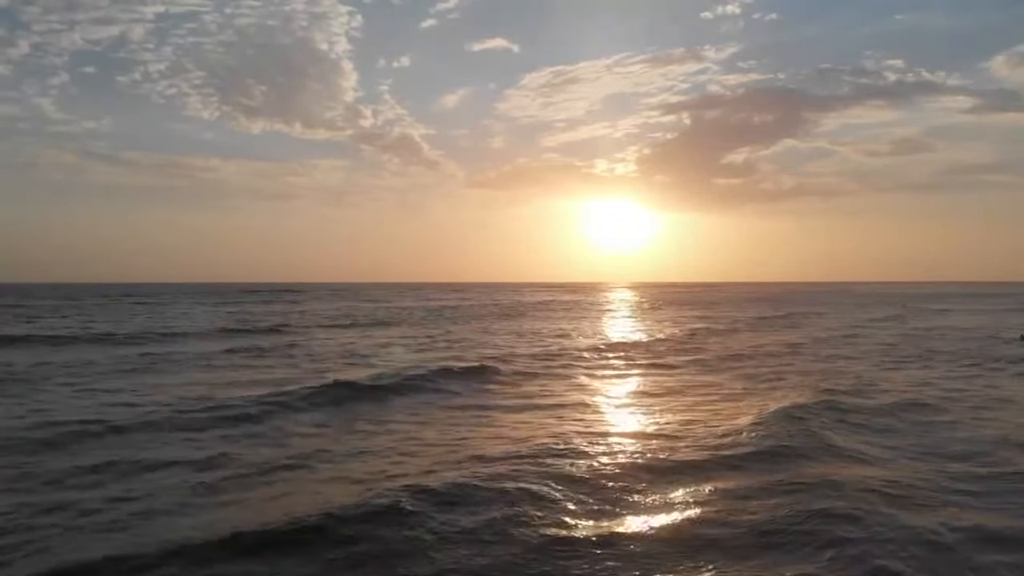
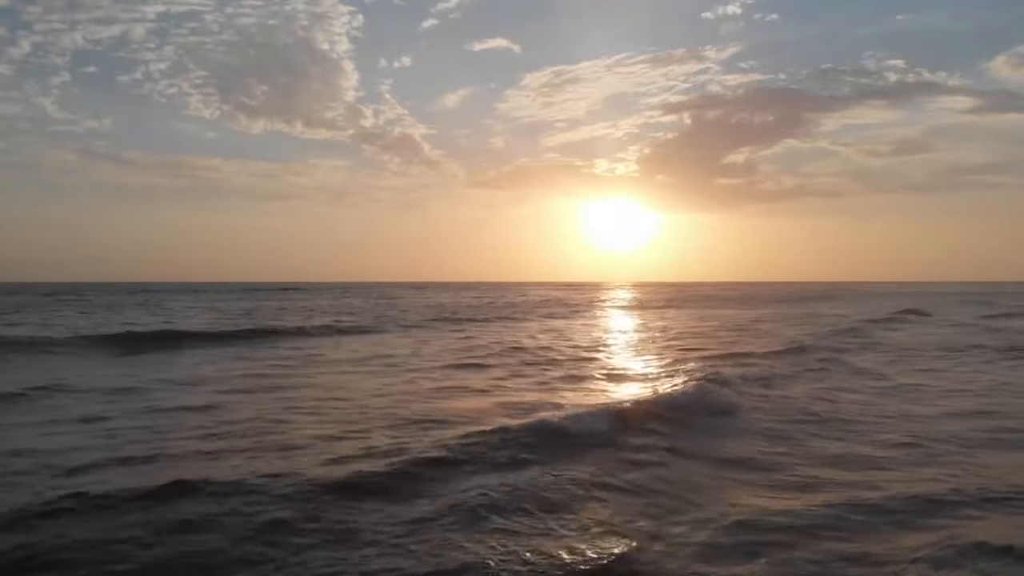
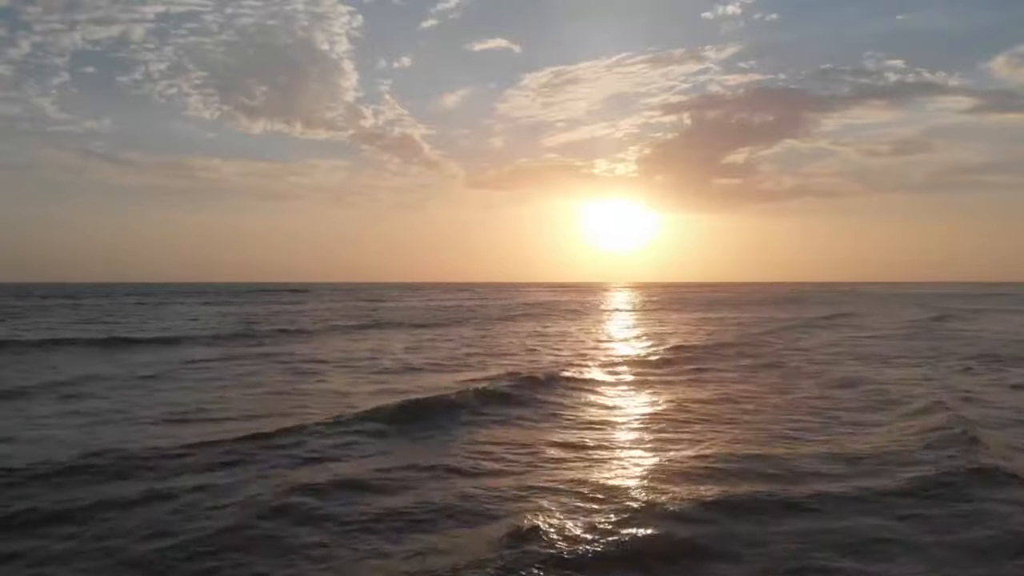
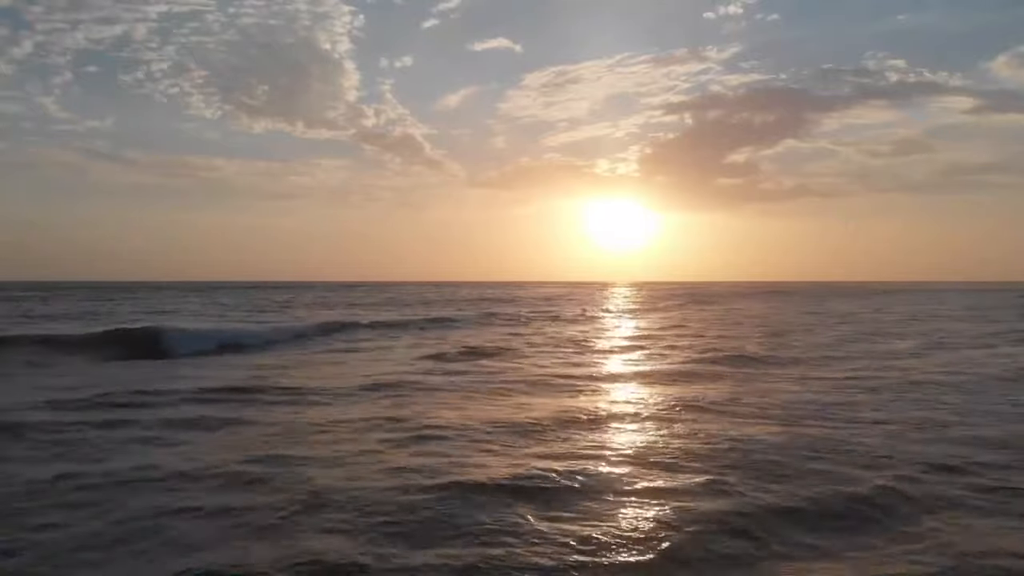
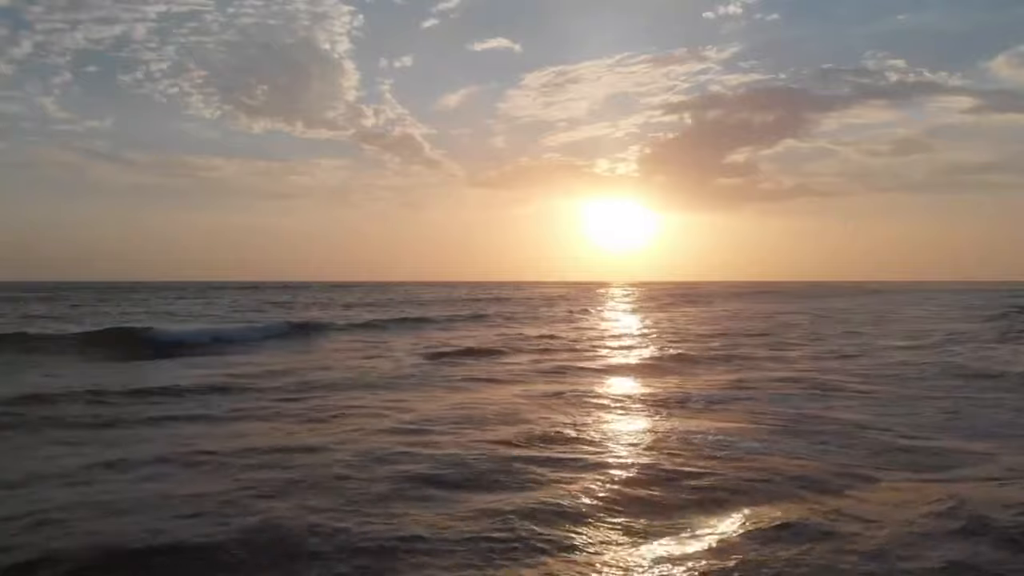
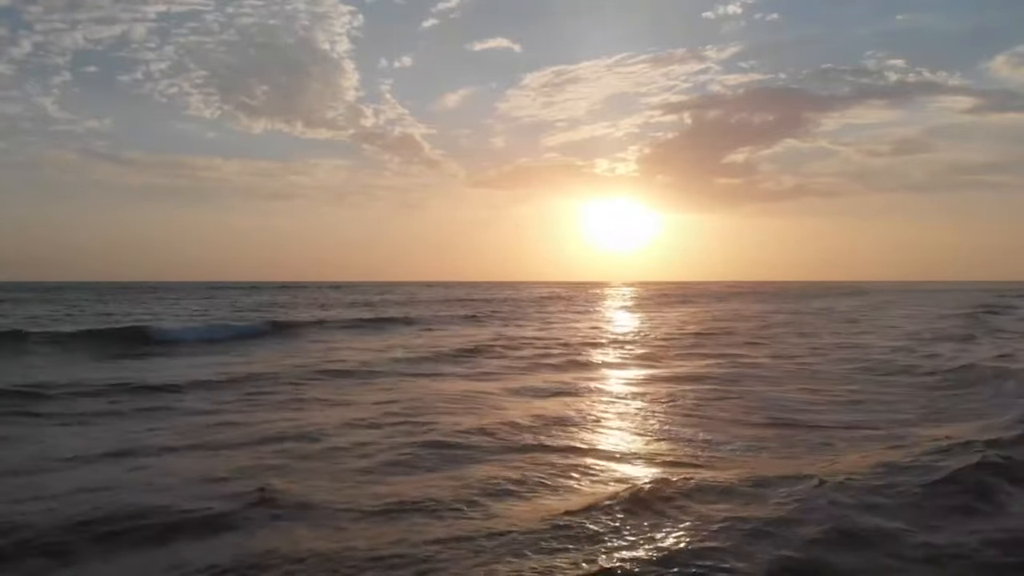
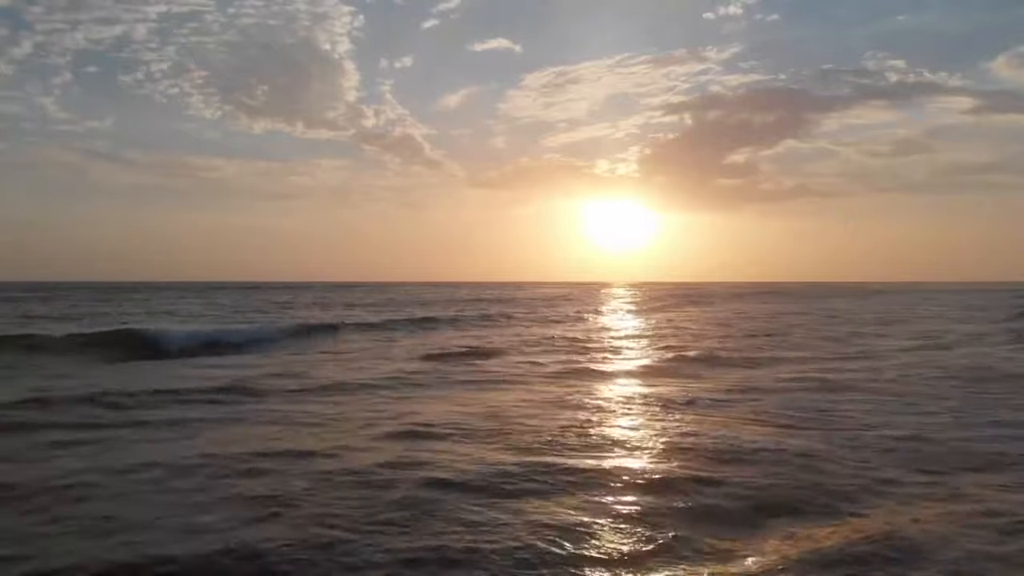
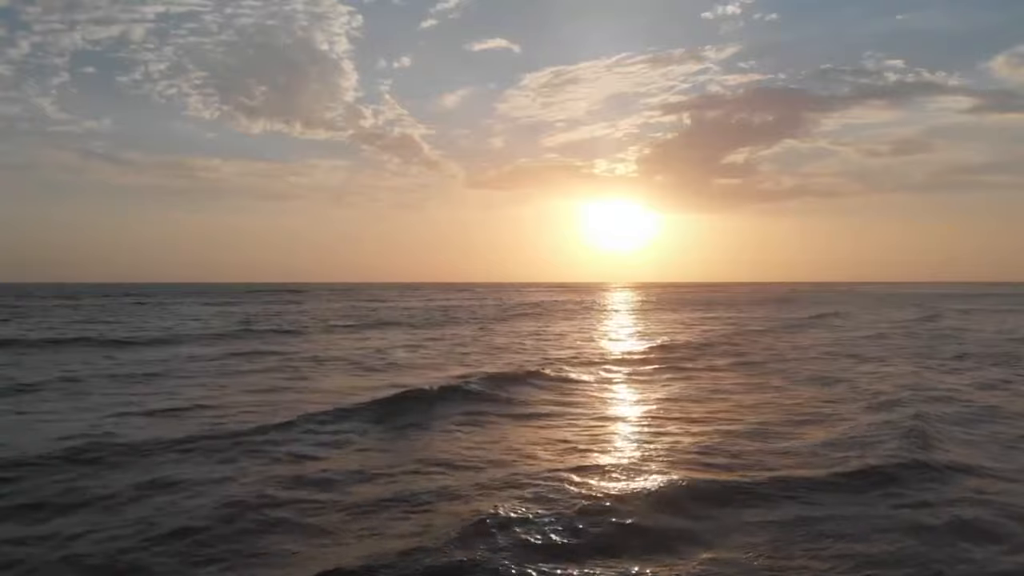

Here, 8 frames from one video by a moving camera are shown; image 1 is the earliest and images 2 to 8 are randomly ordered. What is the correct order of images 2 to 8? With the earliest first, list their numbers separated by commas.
8, 3, 2, 6, 5, 7, 4
